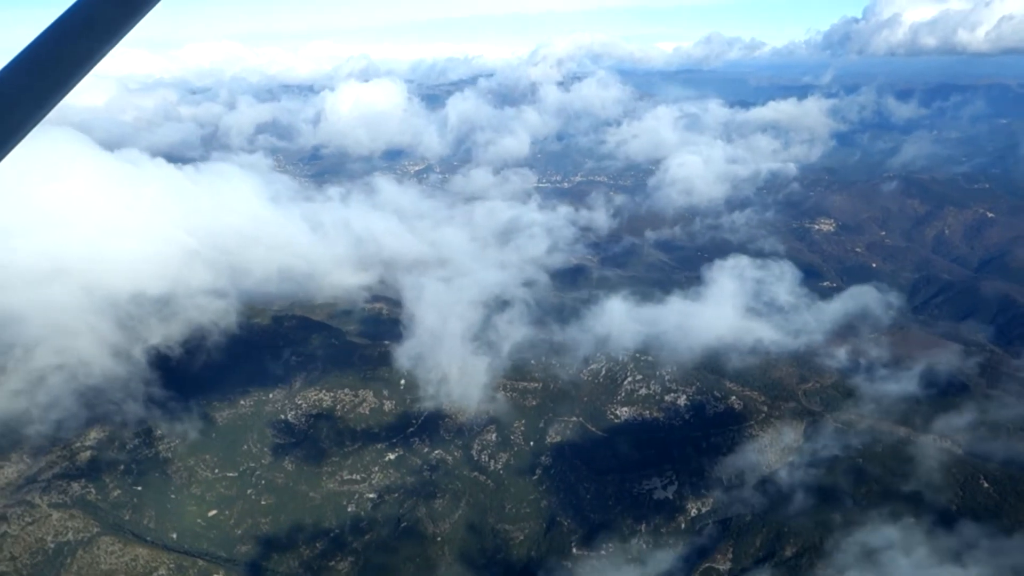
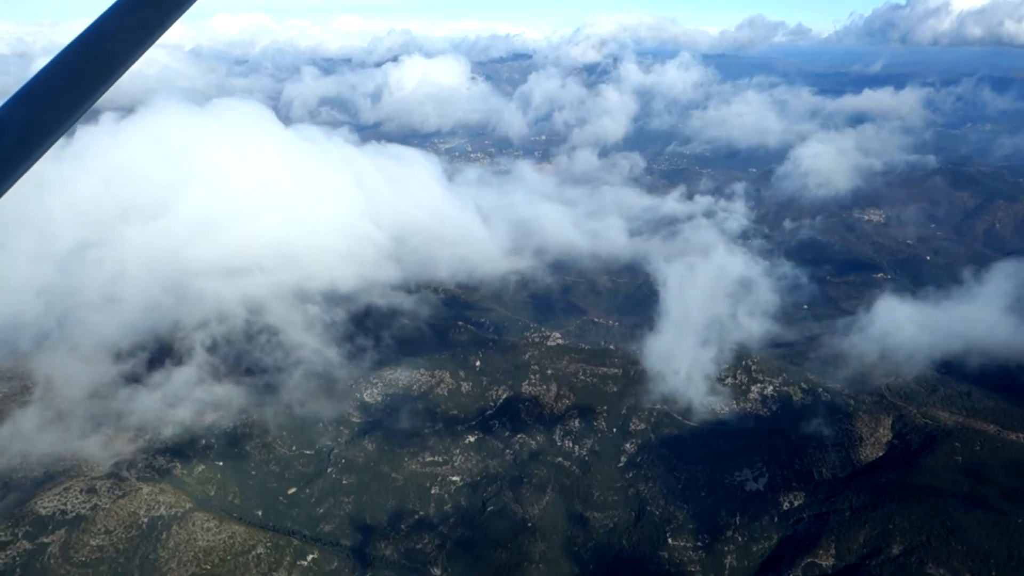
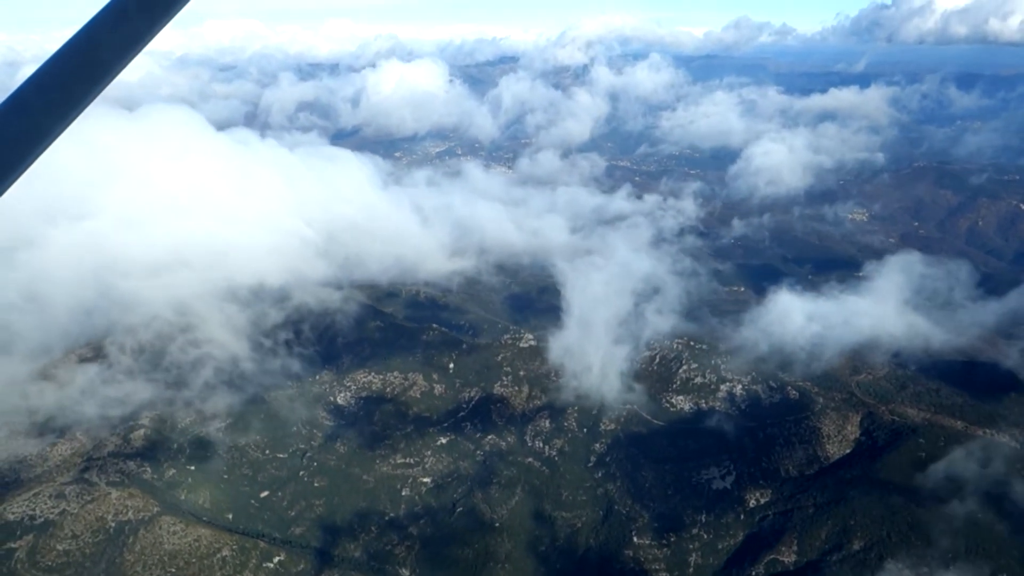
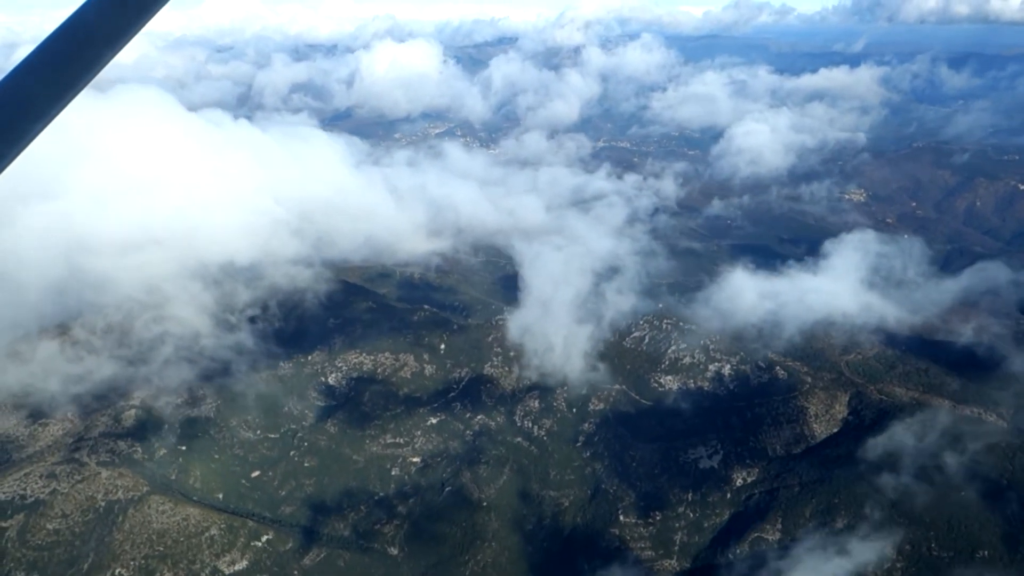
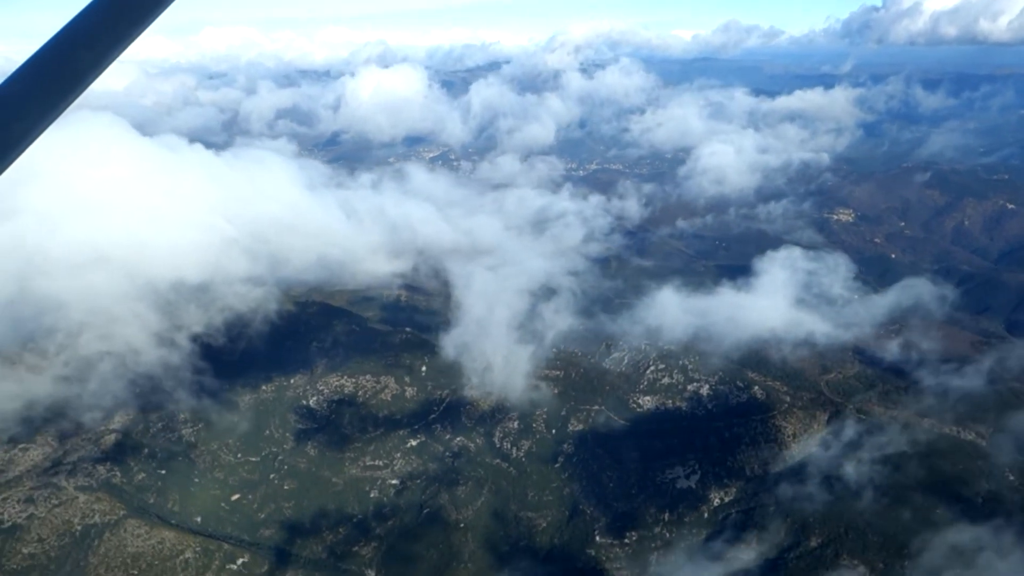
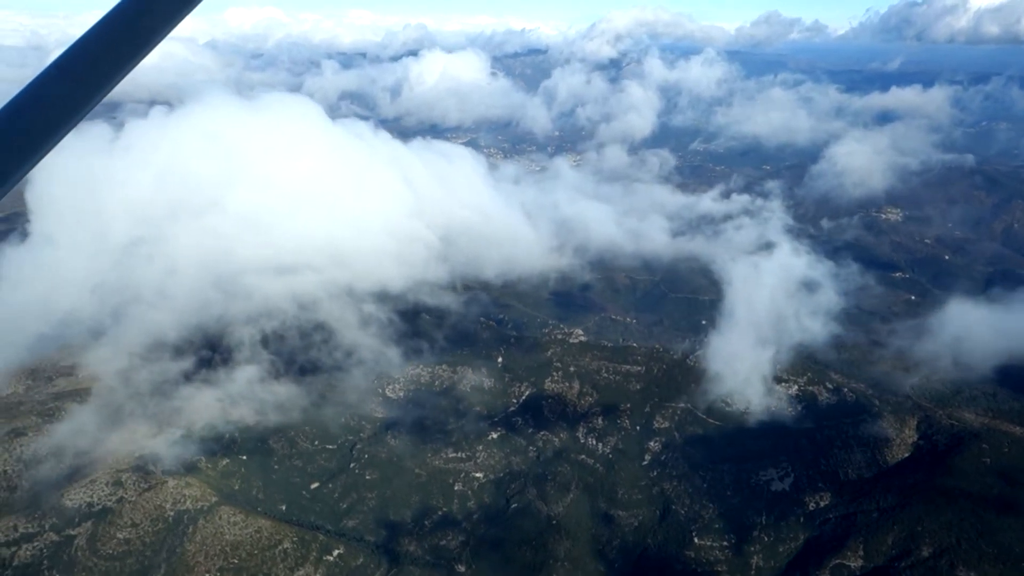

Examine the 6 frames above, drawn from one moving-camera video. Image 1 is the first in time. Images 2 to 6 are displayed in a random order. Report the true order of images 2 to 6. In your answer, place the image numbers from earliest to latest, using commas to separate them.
5, 4, 3, 2, 6
